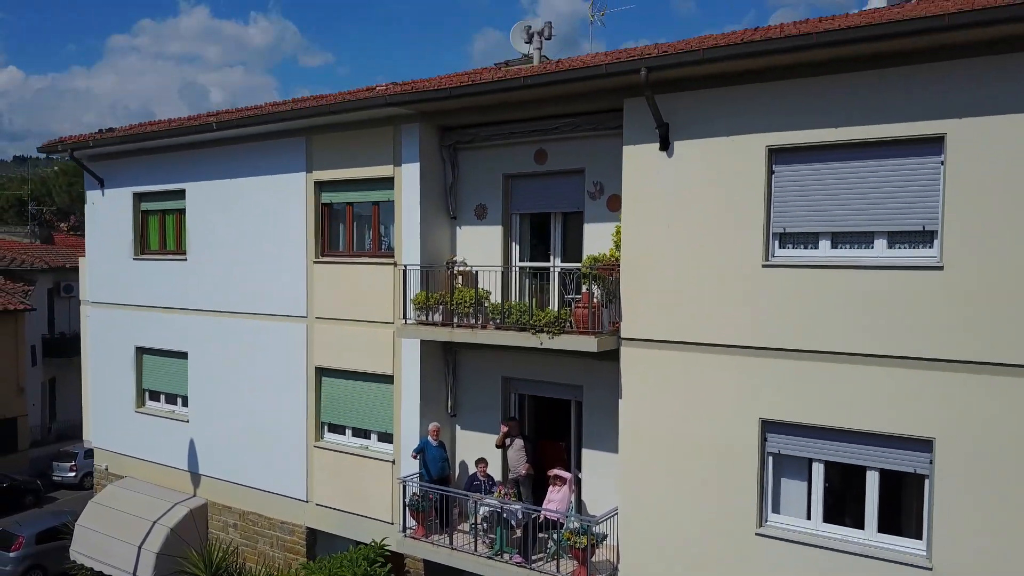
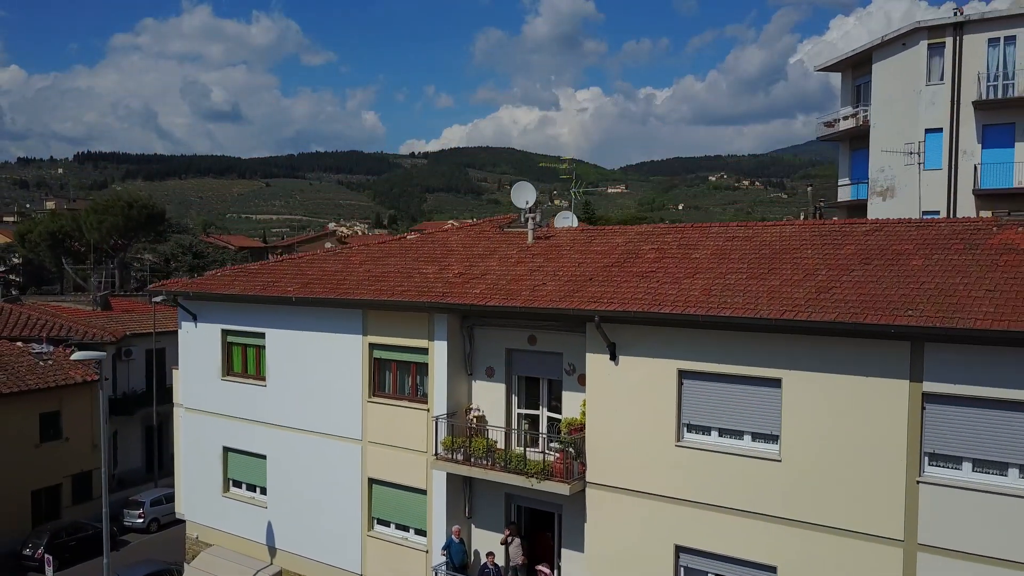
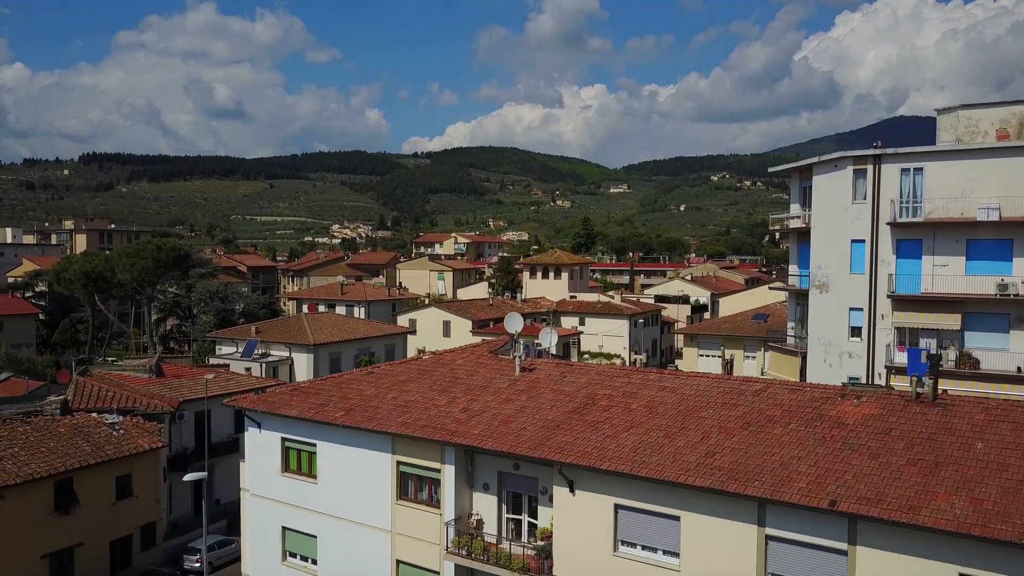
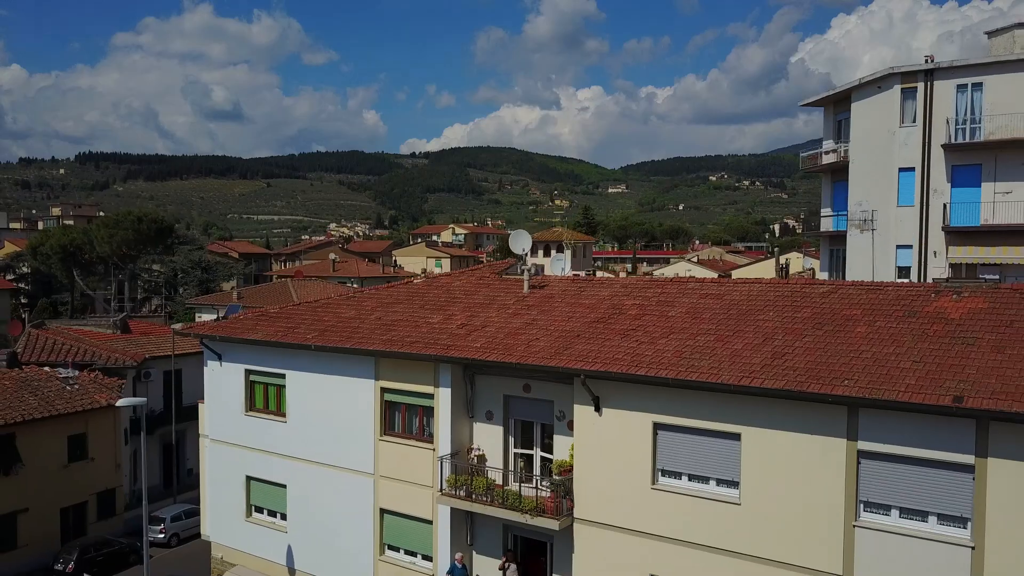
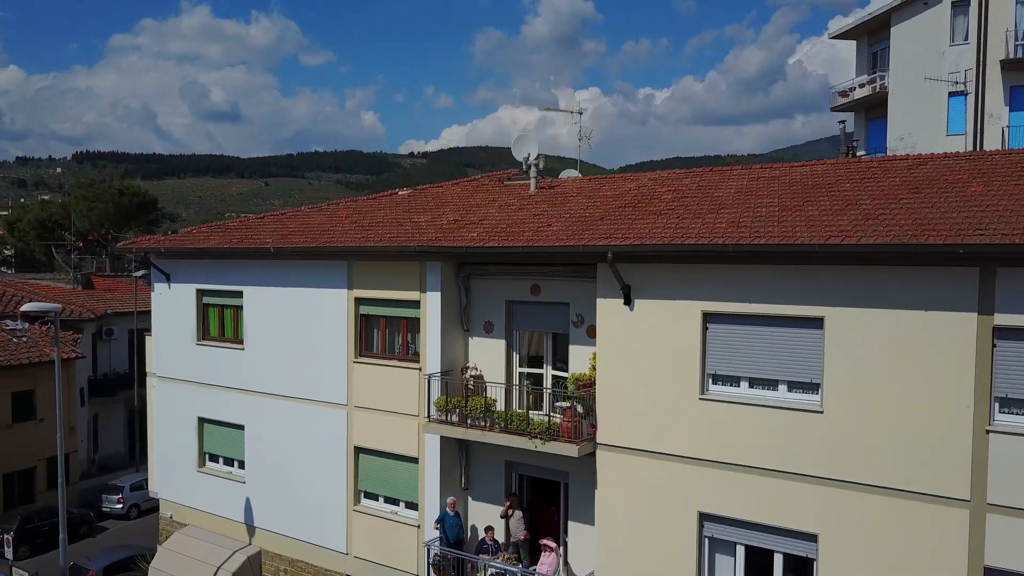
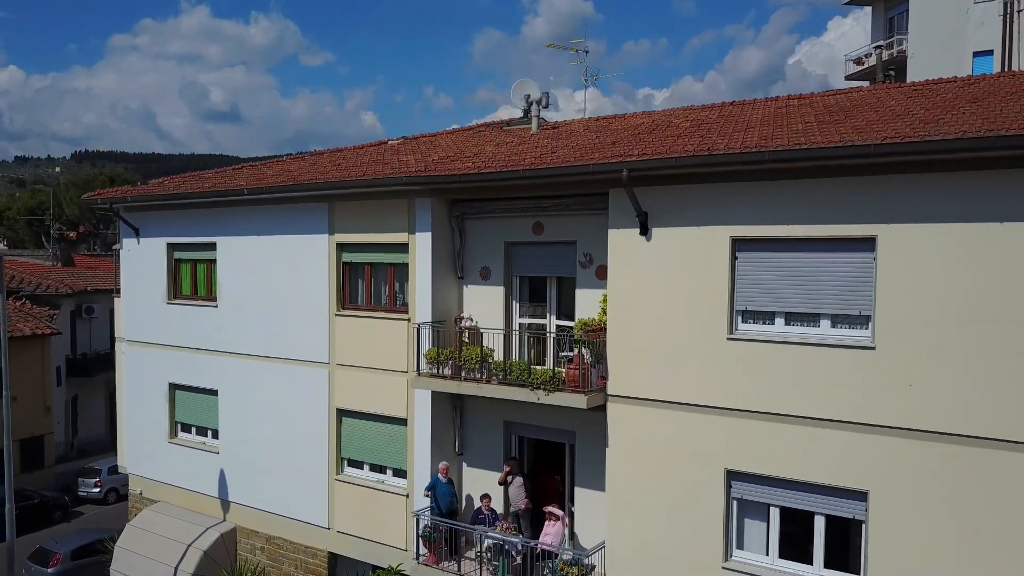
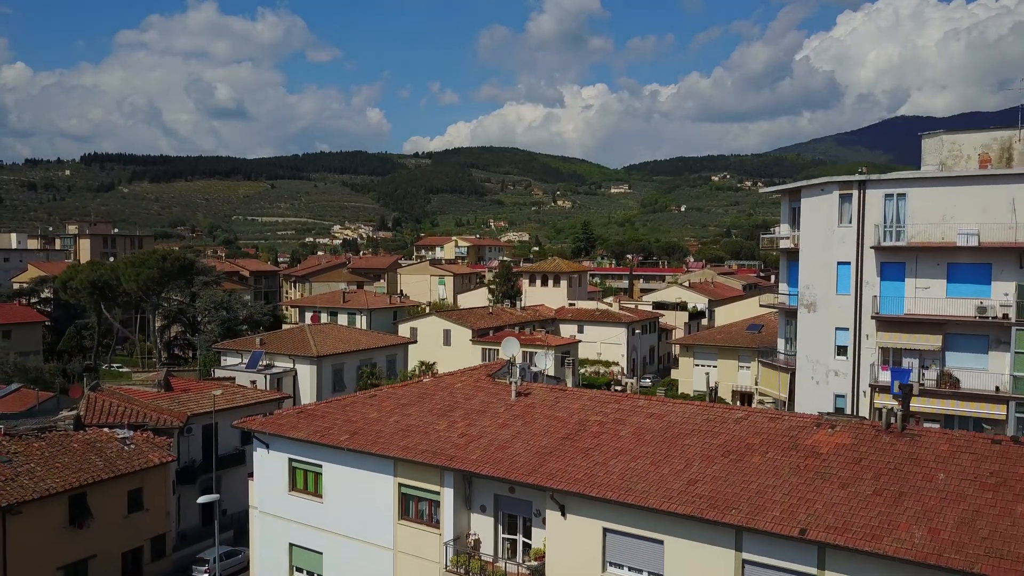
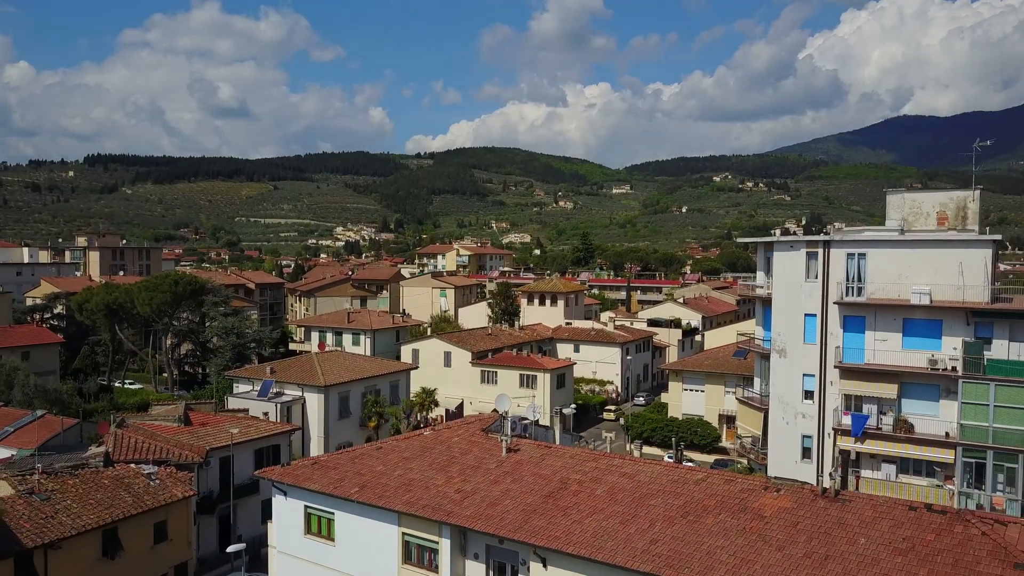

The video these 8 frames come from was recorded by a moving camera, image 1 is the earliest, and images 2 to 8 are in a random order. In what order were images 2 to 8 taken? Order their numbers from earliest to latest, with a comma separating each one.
6, 5, 2, 4, 3, 7, 8
